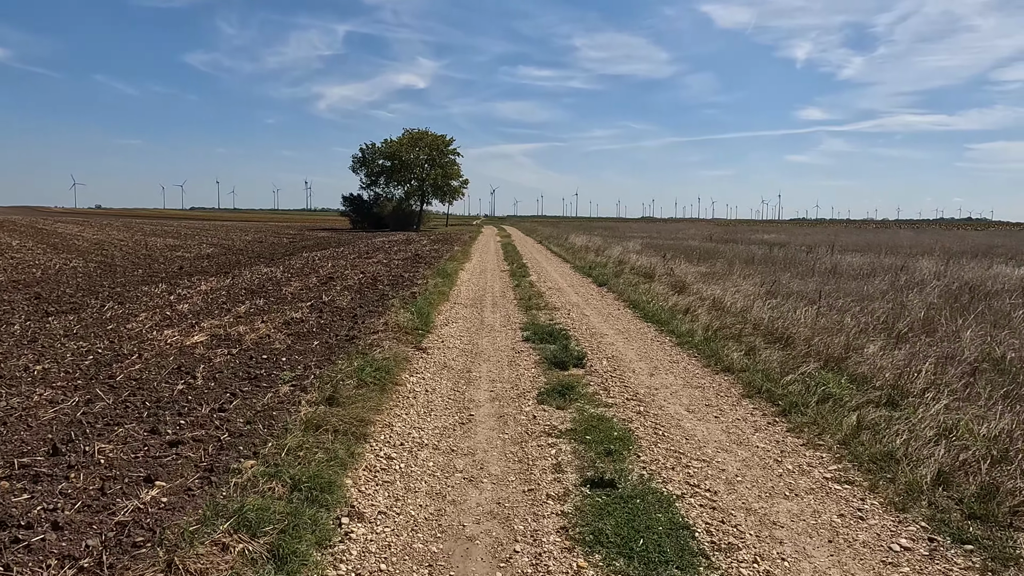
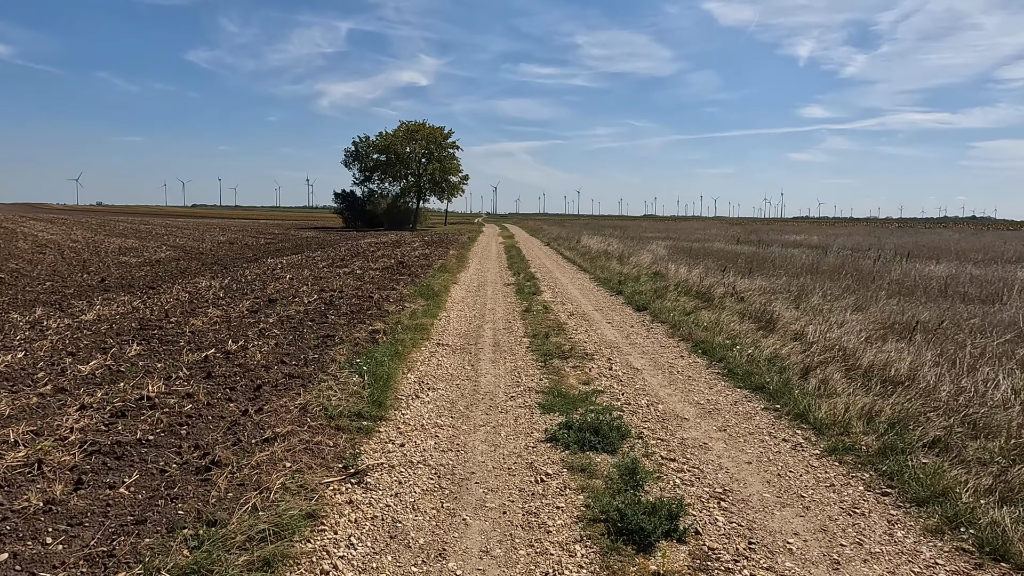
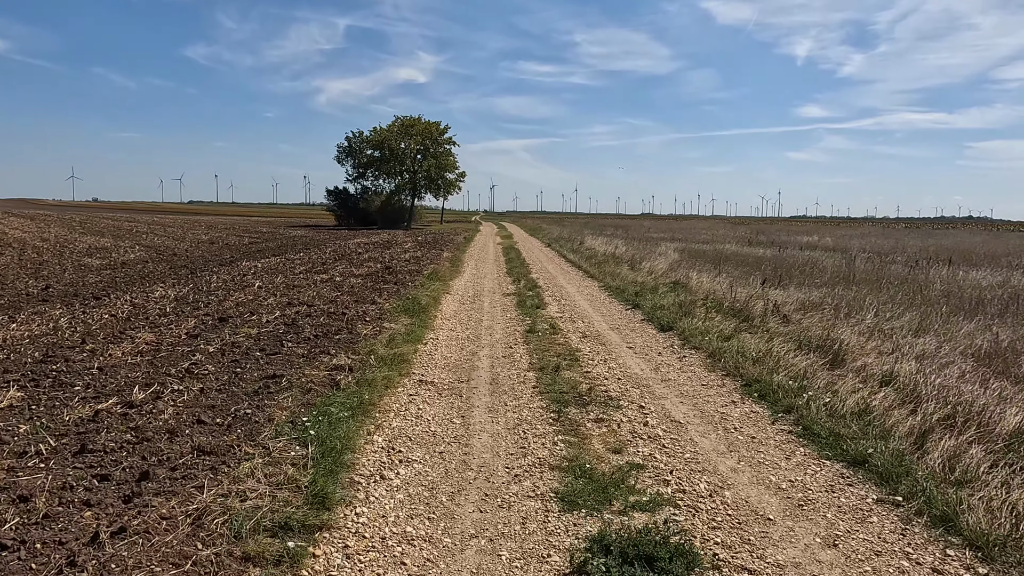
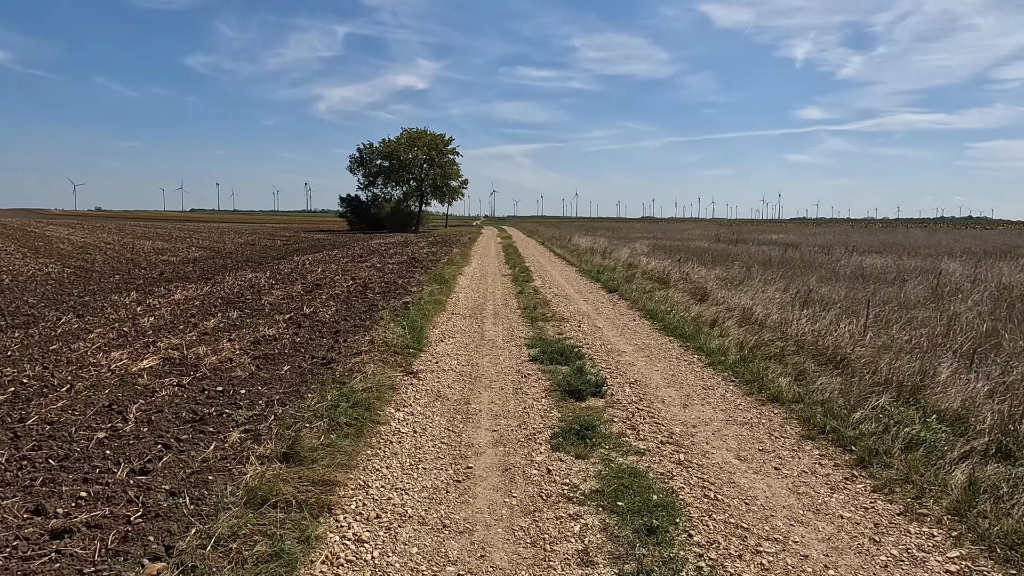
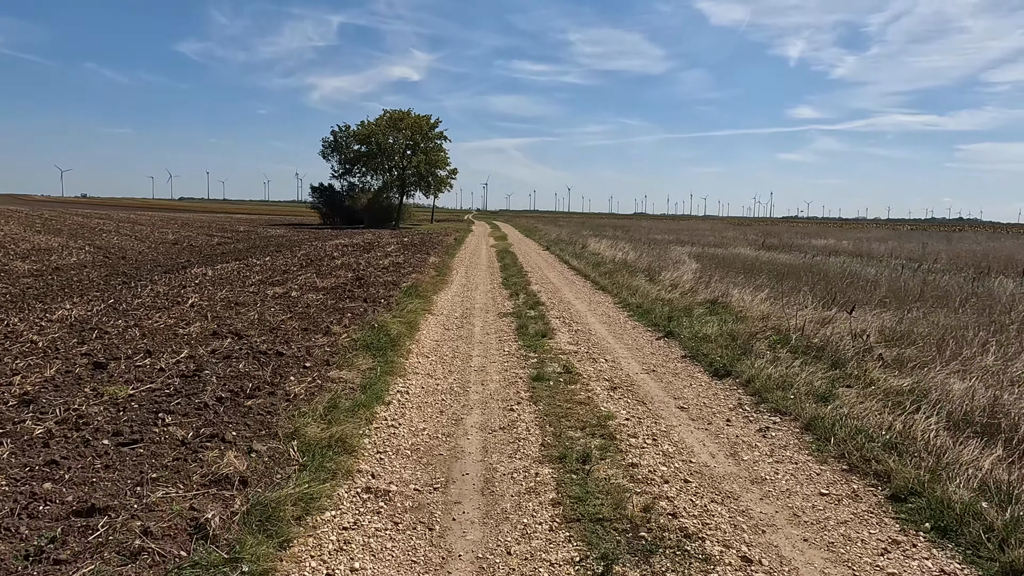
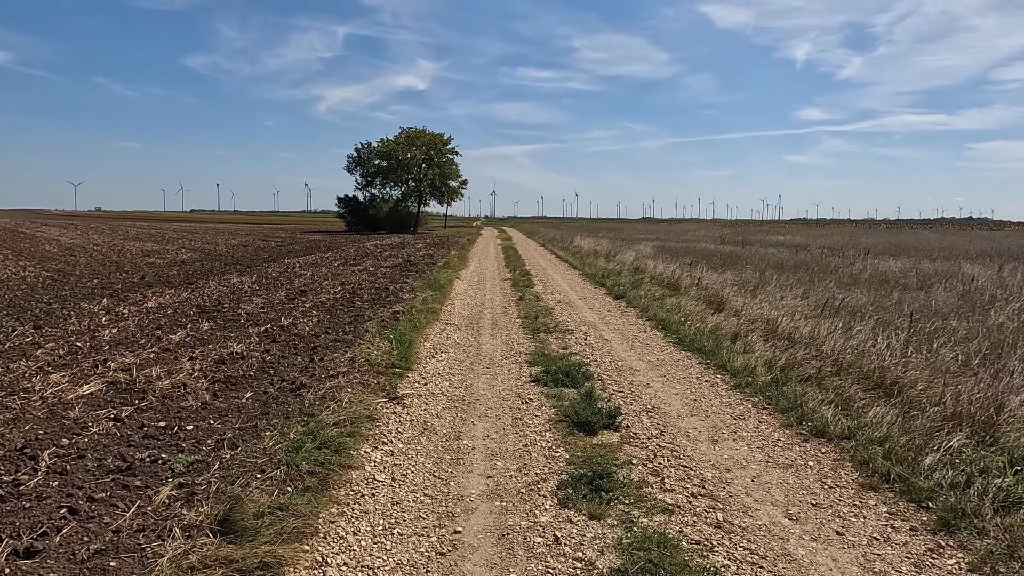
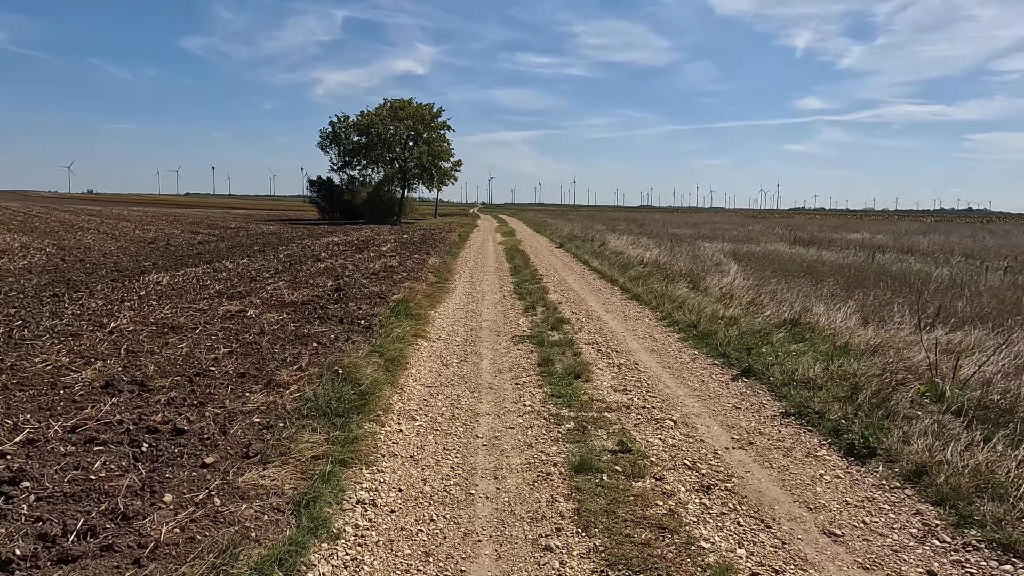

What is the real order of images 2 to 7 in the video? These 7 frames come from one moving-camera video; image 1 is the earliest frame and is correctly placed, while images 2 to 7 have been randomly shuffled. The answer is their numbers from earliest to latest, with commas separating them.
4, 6, 2, 3, 5, 7
